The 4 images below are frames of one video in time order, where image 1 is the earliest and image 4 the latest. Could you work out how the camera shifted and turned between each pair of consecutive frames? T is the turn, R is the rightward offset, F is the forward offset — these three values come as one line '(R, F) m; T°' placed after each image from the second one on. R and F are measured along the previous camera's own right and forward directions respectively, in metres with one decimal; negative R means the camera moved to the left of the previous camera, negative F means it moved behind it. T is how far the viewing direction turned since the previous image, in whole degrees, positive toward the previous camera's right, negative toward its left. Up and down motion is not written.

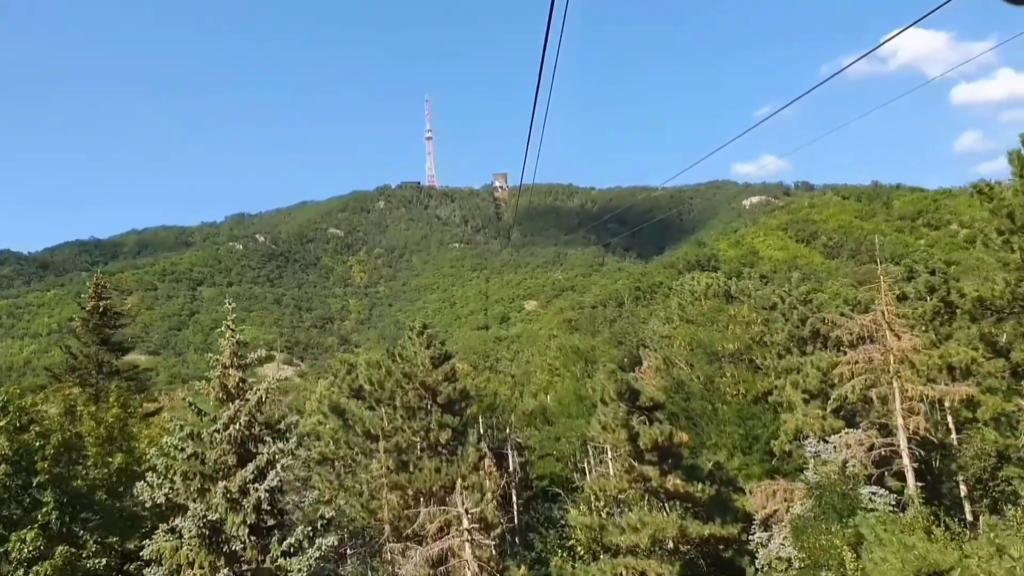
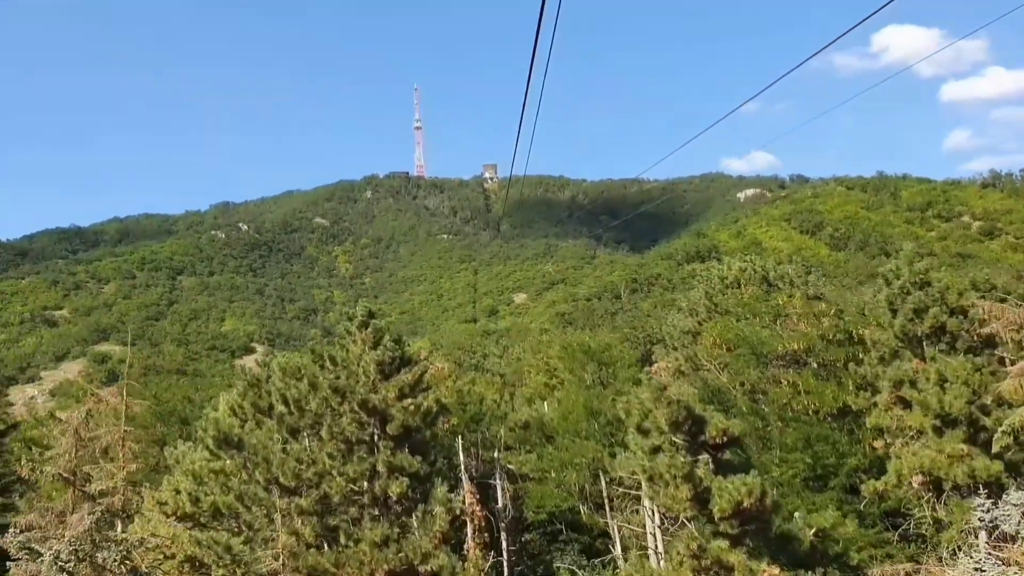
(0.0, +3.5) m; +1°
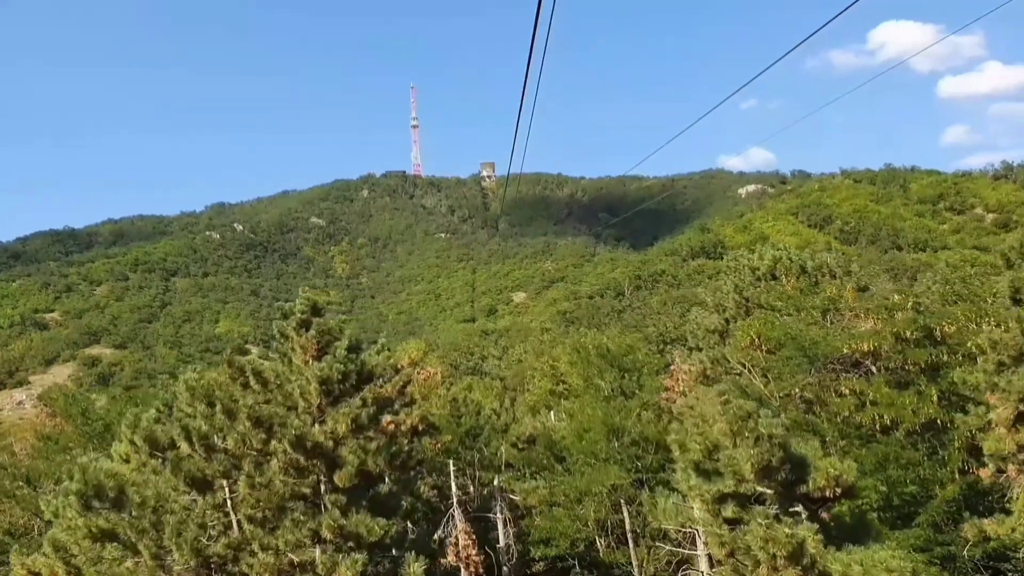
(0.0, +2.0) m; 0°
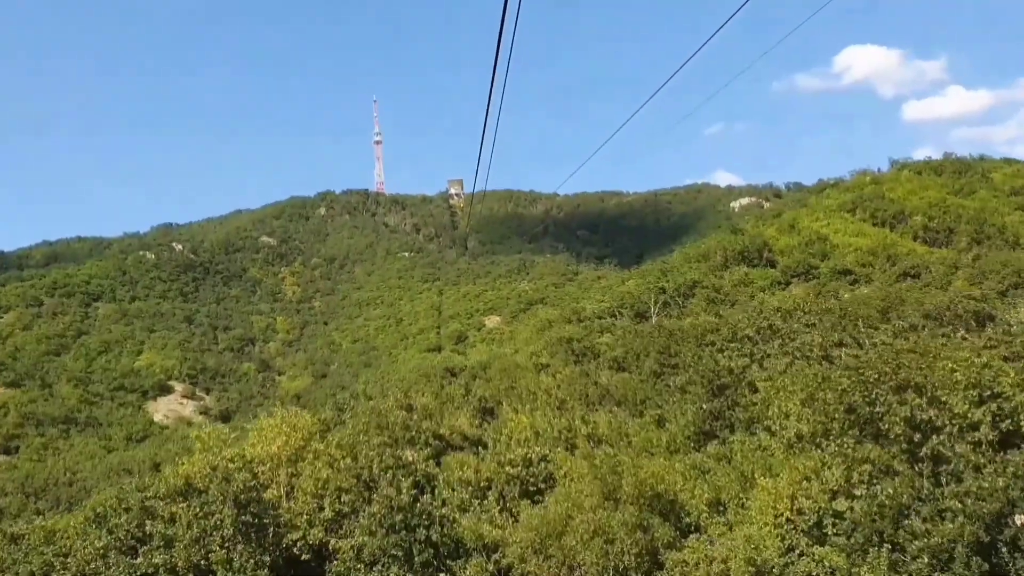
(-0.4, +15.6) m; +2°
